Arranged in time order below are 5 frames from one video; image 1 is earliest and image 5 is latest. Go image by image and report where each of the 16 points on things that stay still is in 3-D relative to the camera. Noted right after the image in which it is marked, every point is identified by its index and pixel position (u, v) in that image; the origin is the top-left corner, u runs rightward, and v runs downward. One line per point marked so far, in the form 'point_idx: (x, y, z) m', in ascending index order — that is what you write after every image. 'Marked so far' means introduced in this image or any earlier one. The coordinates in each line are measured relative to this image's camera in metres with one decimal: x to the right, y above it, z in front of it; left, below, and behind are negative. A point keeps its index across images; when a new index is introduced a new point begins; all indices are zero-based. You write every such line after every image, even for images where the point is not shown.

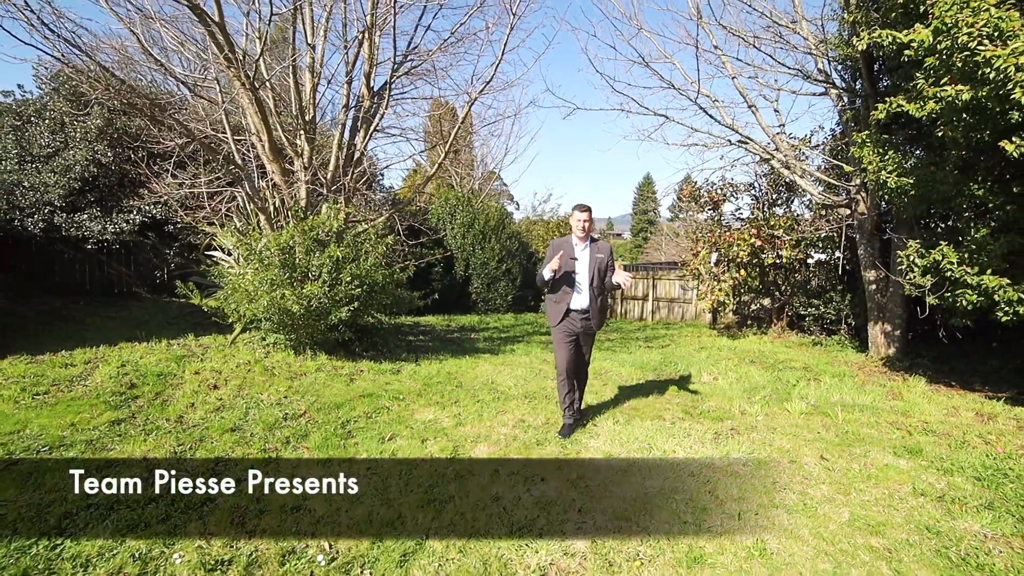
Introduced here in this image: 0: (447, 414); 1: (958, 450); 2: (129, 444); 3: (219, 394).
0: (-0.6, -1.1, +4.9) m
1: (+3.5, -1.2, +4.1) m
2: (-2.8, -1.1, +3.9) m
3: (-2.8, -1.0, +5.1) m
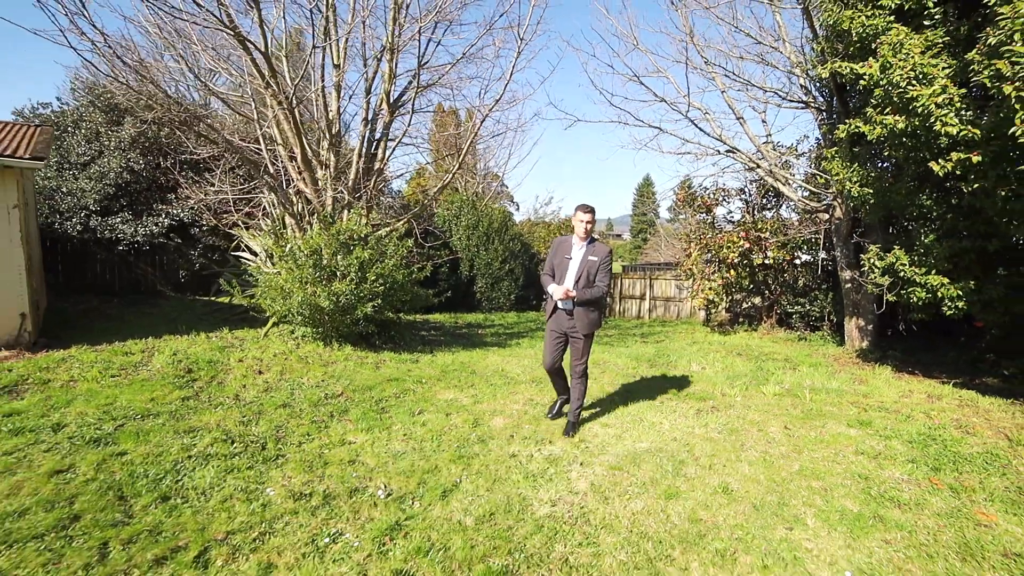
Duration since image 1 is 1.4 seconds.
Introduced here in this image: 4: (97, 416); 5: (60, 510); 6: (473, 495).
0: (-0.5, -1.1, +5.6) m
1: (+3.6, -1.2, +4.9) m
2: (-2.7, -1.1, +4.6) m
3: (-2.7, -1.0, +5.9) m
4: (-3.3, -1.0, +4.3) m
5: (-2.4, -1.2, +2.8) m
6: (-0.3, -1.3, +3.1) m
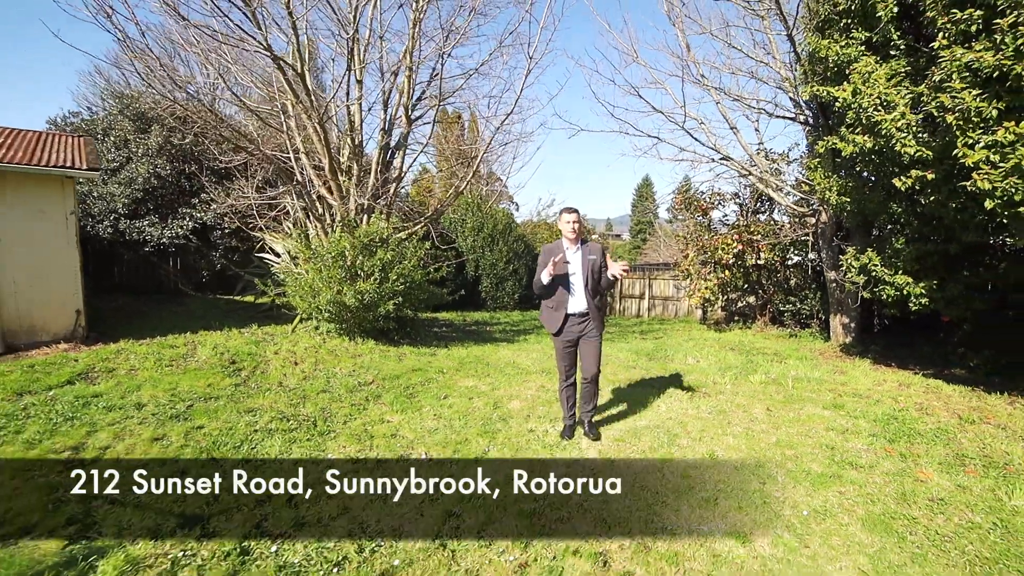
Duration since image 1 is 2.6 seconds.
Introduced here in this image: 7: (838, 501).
0: (-0.3, -1.1, +6.2) m
1: (+3.7, -1.2, +5.5) m
2: (-2.5, -1.1, +5.2) m
3: (-2.6, -1.0, +6.5) m
4: (-3.2, -1.0, +4.9) m
5: (-2.2, -1.1, +3.5) m
6: (-0.1, -1.3, +3.8) m
7: (+2.0, -1.3, +3.3) m
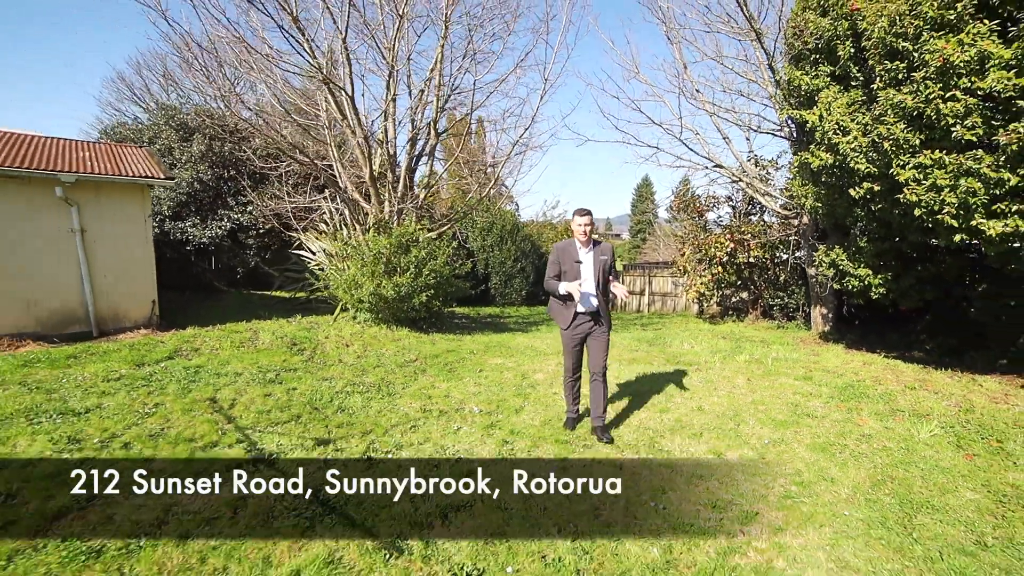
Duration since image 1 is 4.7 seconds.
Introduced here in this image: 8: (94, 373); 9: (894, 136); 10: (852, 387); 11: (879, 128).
0: (0.0, -1.0, +7.3) m
1: (+4.0, -1.1, +6.6) m
2: (-2.2, -1.0, +6.3) m
3: (-2.3, -0.9, +7.6) m
4: (-2.9, -0.9, +6.0) m
5: (-1.9, -1.1, +4.6) m
6: (+0.2, -1.2, +4.9) m
7: (+2.3, -1.2, +4.4) m
8: (-4.2, -0.9, +5.4) m
9: (+3.7, +1.5, +5.1) m
10: (+3.8, -1.1, +6.0) m
11: (+3.6, +1.6, +5.2) m
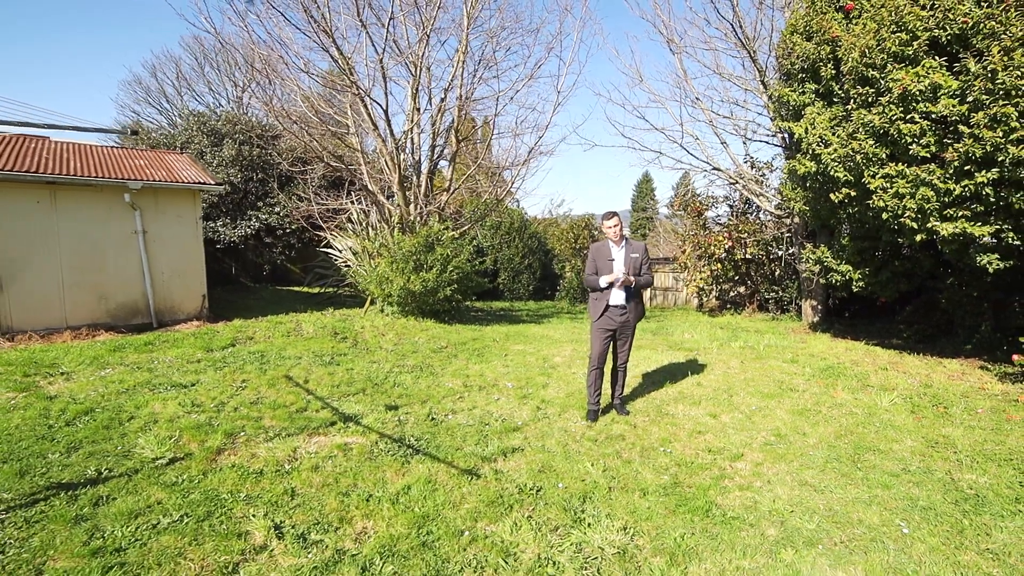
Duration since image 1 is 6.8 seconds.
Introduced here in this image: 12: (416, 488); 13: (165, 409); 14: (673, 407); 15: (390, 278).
0: (+0.2, -0.9, +8.2) m
1: (+4.3, -1.0, +7.5) m
2: (-1.9, -0.9, +7.2) m
3: (-2.0, -0.8, +8.5) m
4: (-2.6, -0.8, +6.9) m
5: (-1.6, -1.0, +5.4) m
6: (+0.5, -1.1, +5.7) m
7: (+2.6, -1.1, +5.2) m
8: (-3.9, -0.8, +6.3) m
9: (+4.0, +1.5, +6.0) m
10: (+4.1, -1.0, +6.9) m
11: (+3.9, +1.7, +6.1) m
12: (-0.6, -1.2, +3.2) m
13: (-2.8, -1.0, +4.3) m
14: (+1.5, -1.1, +5.0) m
15: (-2.3, +0.2, +10.0) m
